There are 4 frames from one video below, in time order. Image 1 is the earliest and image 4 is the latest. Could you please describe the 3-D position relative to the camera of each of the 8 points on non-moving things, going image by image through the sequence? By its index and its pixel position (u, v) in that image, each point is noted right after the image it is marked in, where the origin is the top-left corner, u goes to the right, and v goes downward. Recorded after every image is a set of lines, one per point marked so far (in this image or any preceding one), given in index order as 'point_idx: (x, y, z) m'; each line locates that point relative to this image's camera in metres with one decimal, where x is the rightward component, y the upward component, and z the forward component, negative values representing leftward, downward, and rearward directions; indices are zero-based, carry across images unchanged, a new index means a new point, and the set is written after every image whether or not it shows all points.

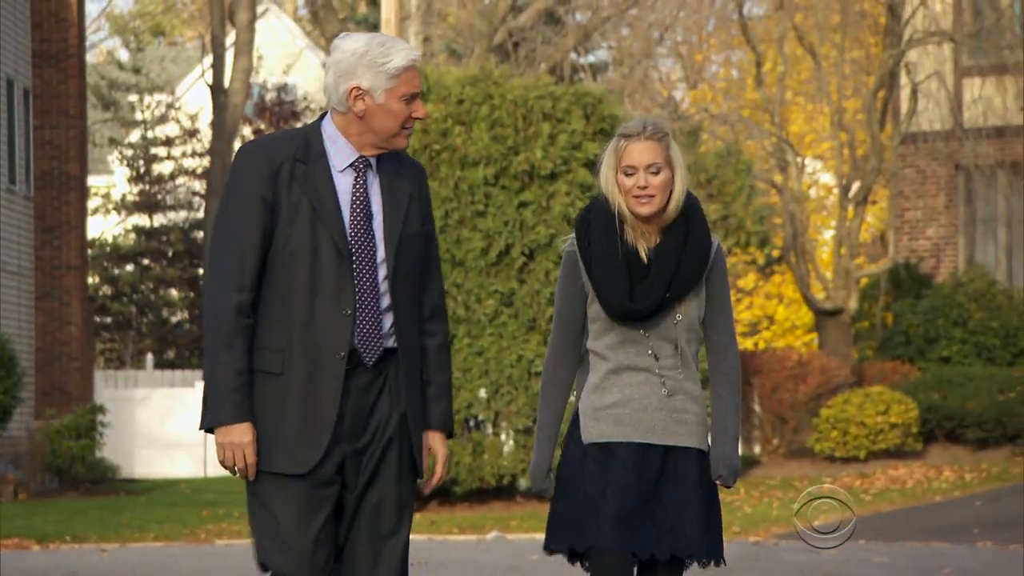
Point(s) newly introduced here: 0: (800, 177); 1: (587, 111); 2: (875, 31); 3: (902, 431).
0: (+4.3, +1.6, +19.9) m
1: (+1.0, +2.1, +14.8) m
2: (+5.4, +3.8, +19.6) m
3: (+5.6, -2.0, +19.1) m
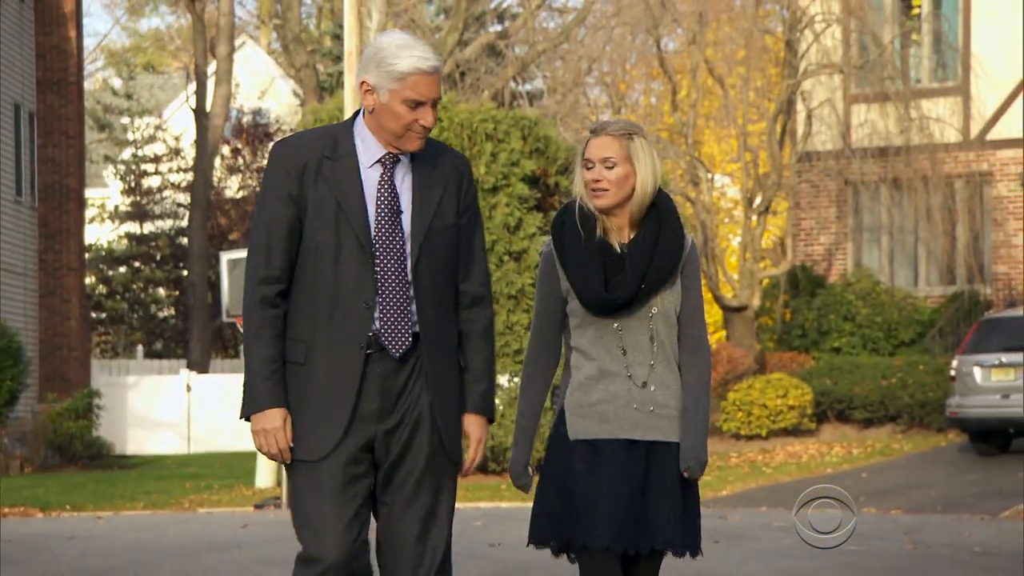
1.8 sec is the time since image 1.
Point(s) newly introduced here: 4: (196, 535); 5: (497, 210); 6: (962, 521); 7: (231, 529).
0: (+3.4, +1.7, +22.8) m
1: (+0.2, +2.1, +17.6) m
2: (+4.4, +3.8, +22.5) m
3: (+4.7, -2.0, +22.0) m
4: (-4.0, -3.2, +16.8) m
5: (-0.2, +1.0, +17.5) m
6: (+5.8, -3.0, +17.0) m
7: (-3.6, -3.1, +17.1) m
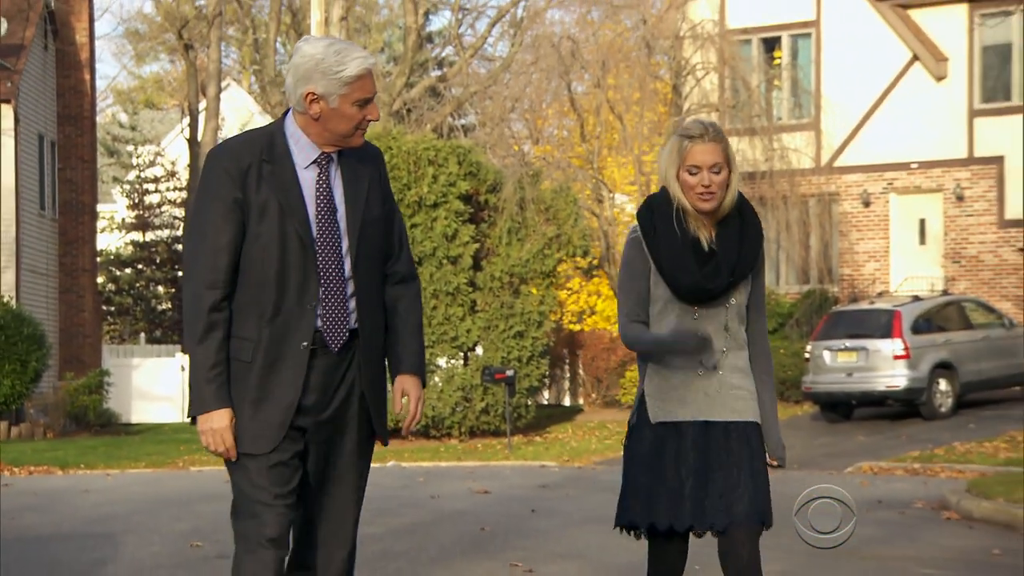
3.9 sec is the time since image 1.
0: (+2.1, +1.7, +27.8) m
1: (-1.0, +2.1, +22.6) m
2: (+3.2, +3.8, +27.6) m
3: (+3.5, -2.0, +27.0) m
4: (-5.2, -3.1, +21.7) m
5: (-1.3, +1.1, +22.5) m
6: (+4.6, -3.0, +22.1) m
7: (-4.8, -3.1, +22.0) m
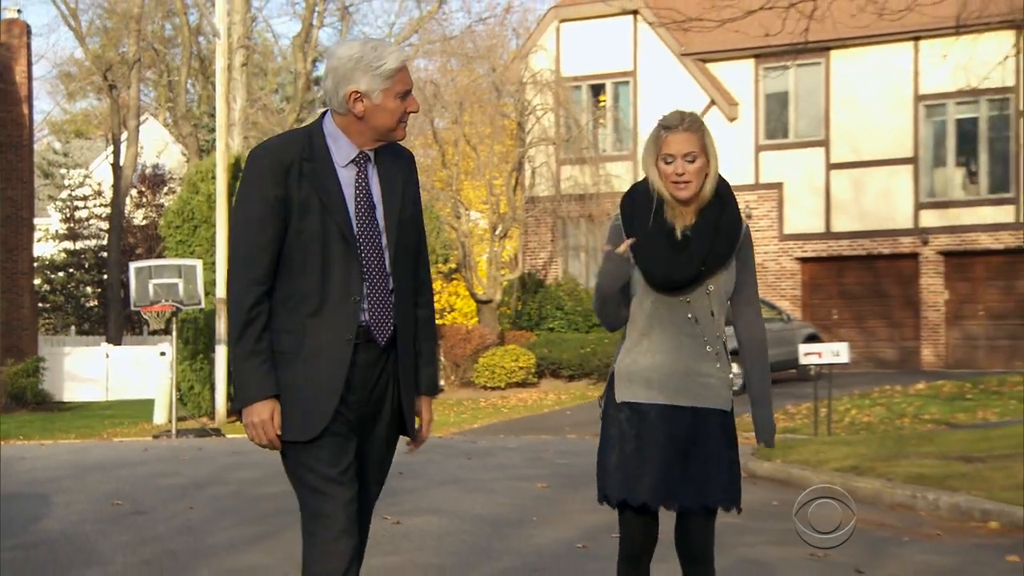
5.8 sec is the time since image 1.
0: (-1.1, +1.7, +33.7) m
1: (-3.9, +2.1, +28.3) m
2: (0.0, +3.8, +33.5) m
3: (+0.3, -2.0, +33.0) m
4: (-8.0, -3.2, +27.1) m
5: (-4.2, +1.1, +28.1) m
6: (+1.8, -3.0, +28.1) m
7: (-7.7, -3.1, +27.5) m
